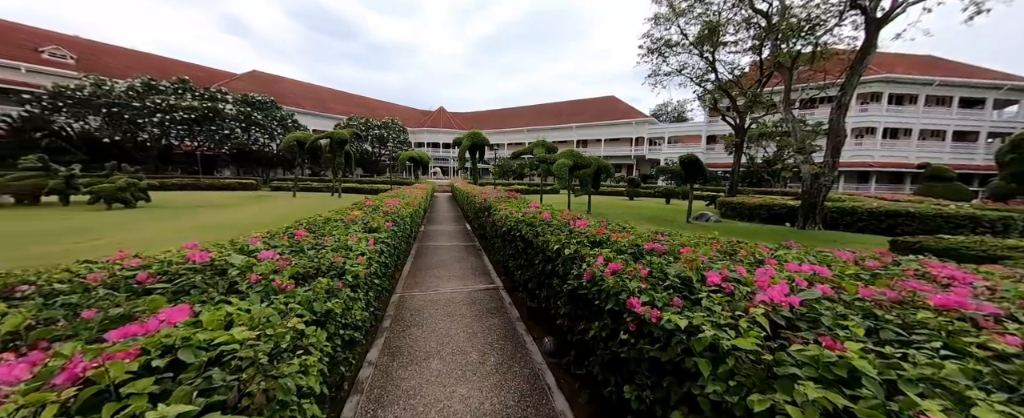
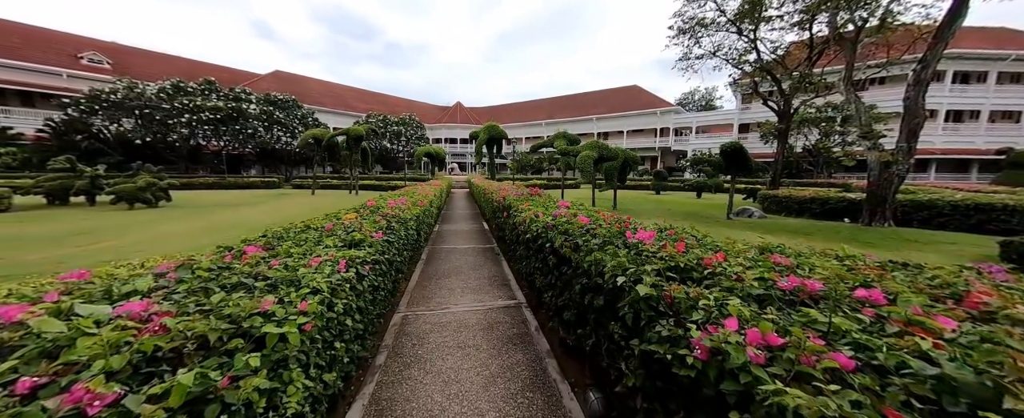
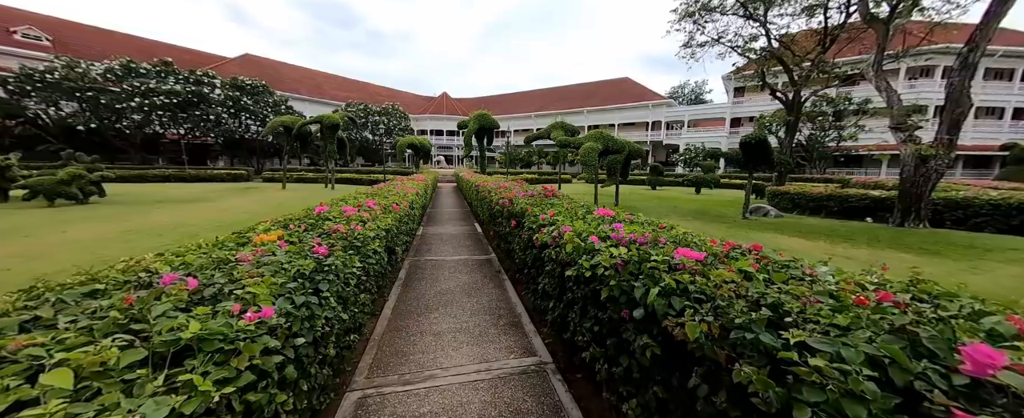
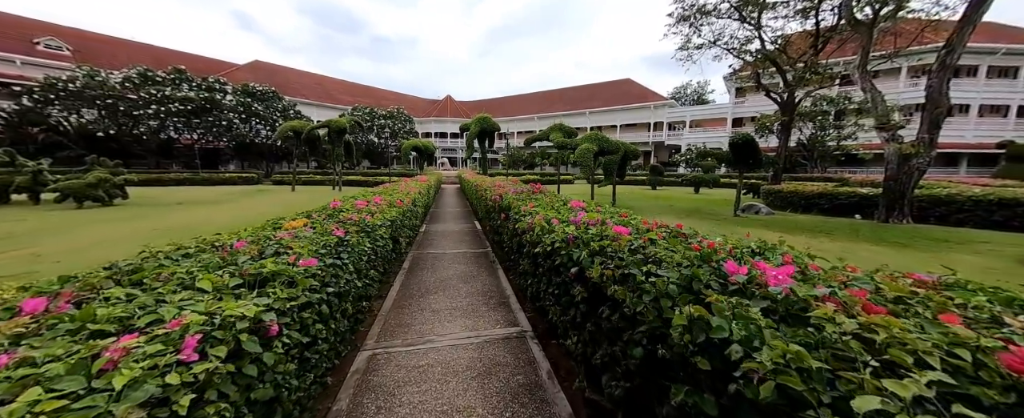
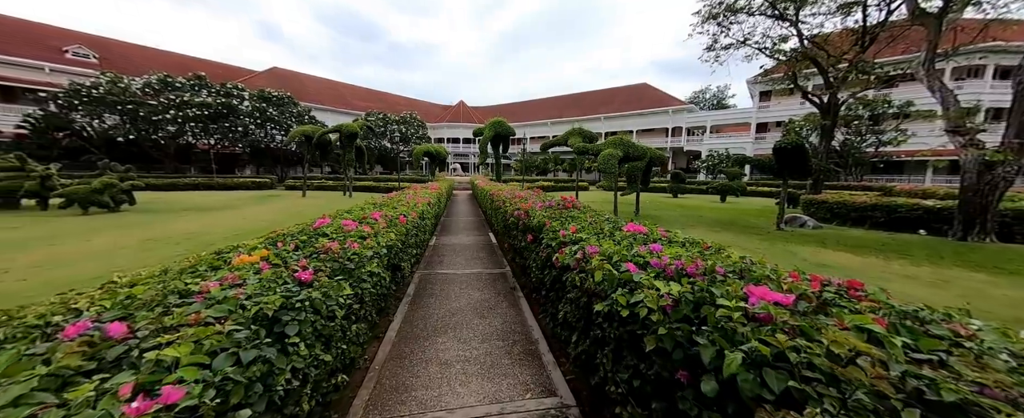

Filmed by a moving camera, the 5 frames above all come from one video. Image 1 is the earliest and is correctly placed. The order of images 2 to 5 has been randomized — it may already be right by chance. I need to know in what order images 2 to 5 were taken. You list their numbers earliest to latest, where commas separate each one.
2, 4, 3, 5
